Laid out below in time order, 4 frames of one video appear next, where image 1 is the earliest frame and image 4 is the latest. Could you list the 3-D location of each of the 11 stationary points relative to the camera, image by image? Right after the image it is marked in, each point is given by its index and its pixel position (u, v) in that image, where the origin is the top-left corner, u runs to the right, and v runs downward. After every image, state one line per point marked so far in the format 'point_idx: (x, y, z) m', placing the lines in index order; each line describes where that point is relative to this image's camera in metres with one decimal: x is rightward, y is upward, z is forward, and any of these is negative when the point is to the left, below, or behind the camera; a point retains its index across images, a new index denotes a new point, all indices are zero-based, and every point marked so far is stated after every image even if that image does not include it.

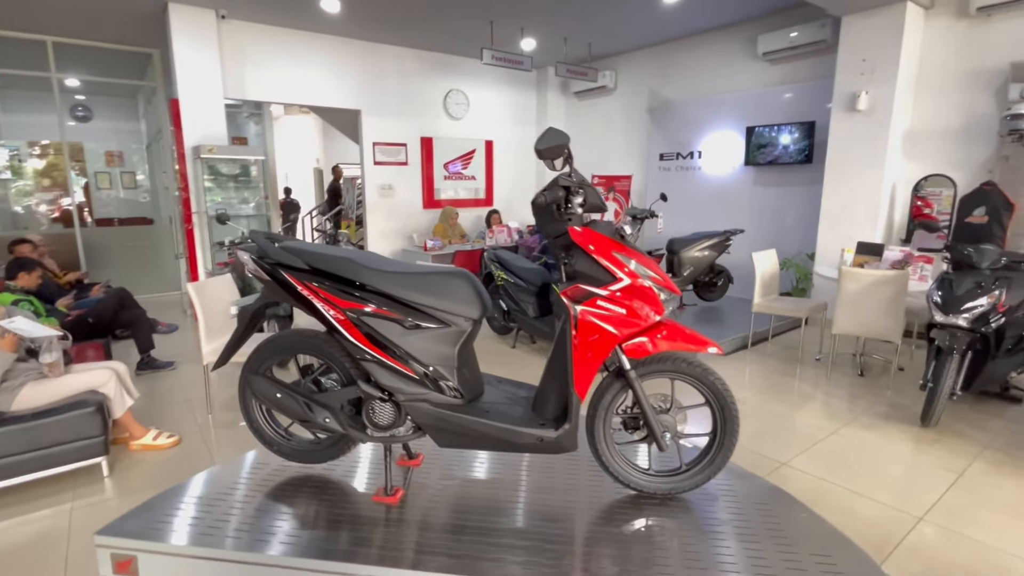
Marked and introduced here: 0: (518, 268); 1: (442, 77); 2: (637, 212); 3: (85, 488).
0: (+0.1, +0.2, +4.3) m
1: (-1.0, +3.0, +7.3) m
2: (+1.3, +0.8, +5.3) m
3: (-2.0, -0.9, +2.4) m
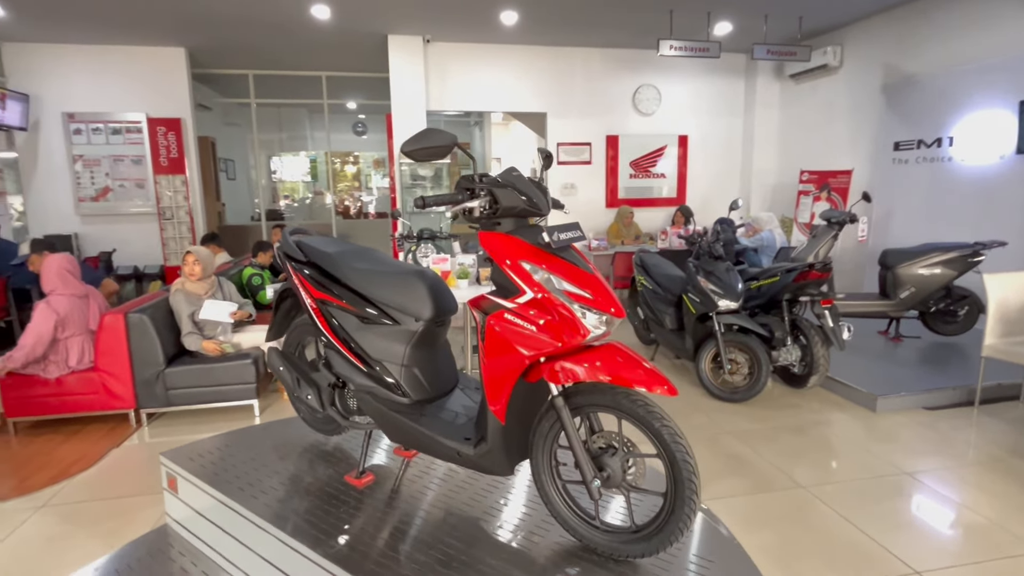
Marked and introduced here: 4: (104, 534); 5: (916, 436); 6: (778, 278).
0: (+1.1, +0.1, +3.9) m
1: (+1.7, +2.9, +7.1) m
2: (+2.7, +0.6, +4.3) m
3: (-1.6, -0.8, +3.2) m
4: (-1.7, -1.0, +2.2) m
5: (+2.3, -0.8, +3.0) m
6: (+1.7, +0.1, +3.4) m
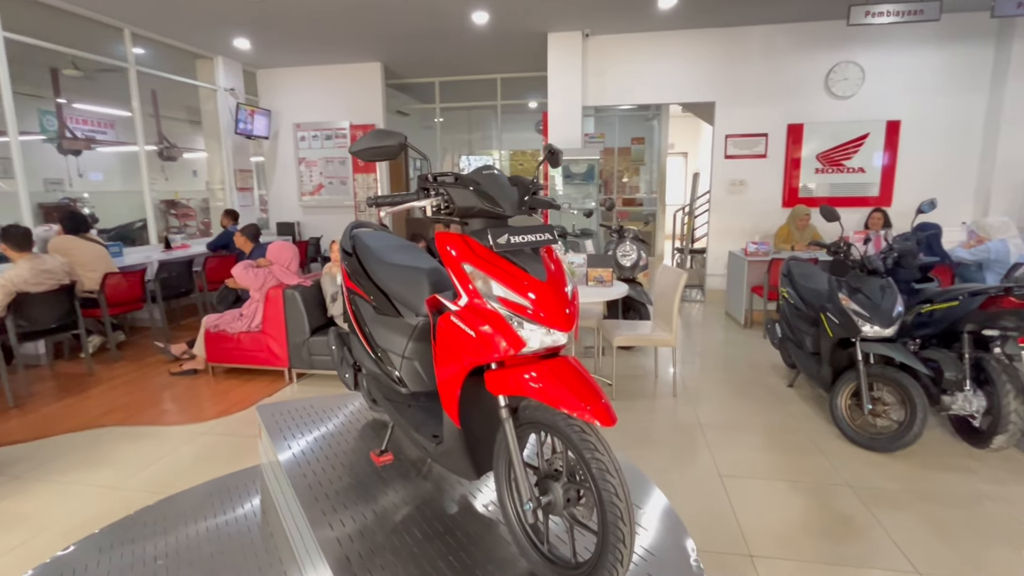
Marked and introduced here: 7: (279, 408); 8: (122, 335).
0: (+1.8, 0.0, +3.3) m
1: (+3.7, +2.8, +6.0) m
2: (+3.5, +0.4, +3.1) m
3: (-1.0, -0.7, +3.6) m
4: (-1.5, -0.9, +2.7) m
5: (+2.6, -1.0, +2.0) m
6: (+2.2, -0.1, +2.6) m
7: (-1.1, -0.6, +2.5) m
8: (-3.5, -0.4, +4.7) m
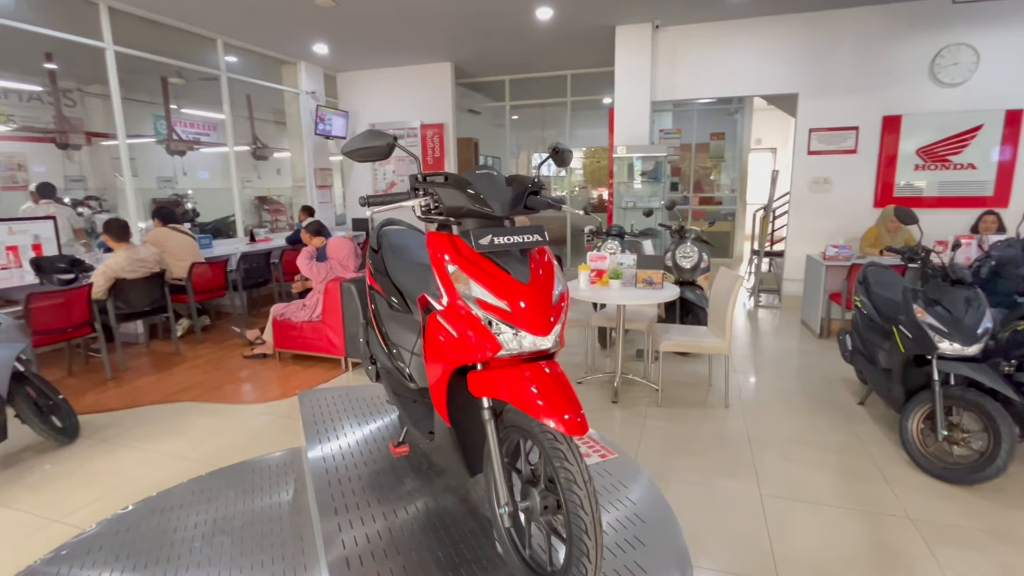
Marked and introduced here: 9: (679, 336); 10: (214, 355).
0: (+2.1, -0.1, +3.0) m
1: (+4.4, +2.7, +5.4) m
2: (+3.7, +0.3, +2.6) m
3: (-0.7, -0.7, +3.7) m
4: (-1.3, -0.8, +2.9) m
5: (+2.6, -1.1, +1.6) m
6: (+2.4, -0.1, +2.2) m
7: (-0.9, -0.5, +2.6) m
8: (-3.0, -0.3, +5.1) m
9: (+1.1, -0.3, +3.4) m
10: (-2.6, -0.6, +4.5) m
